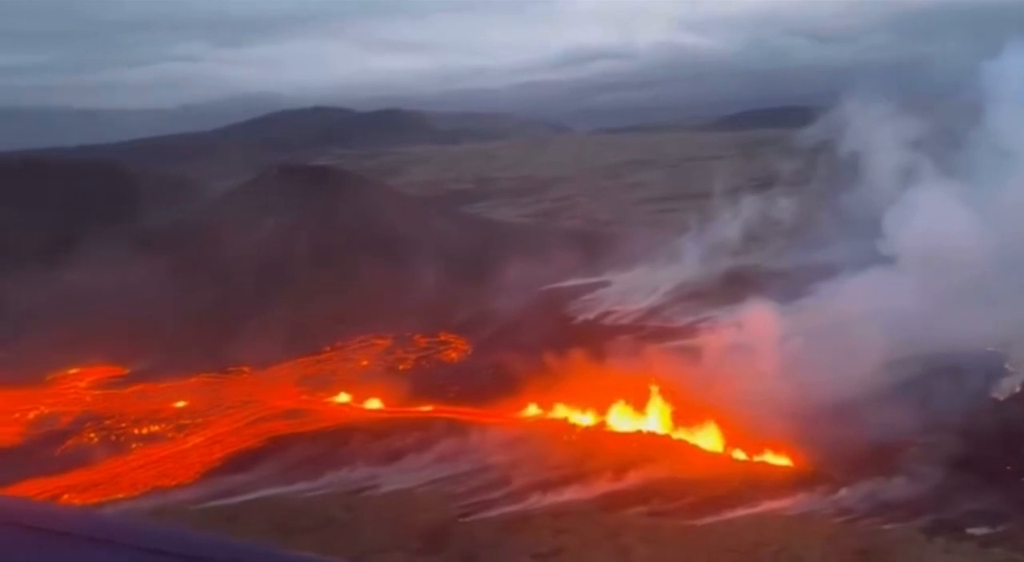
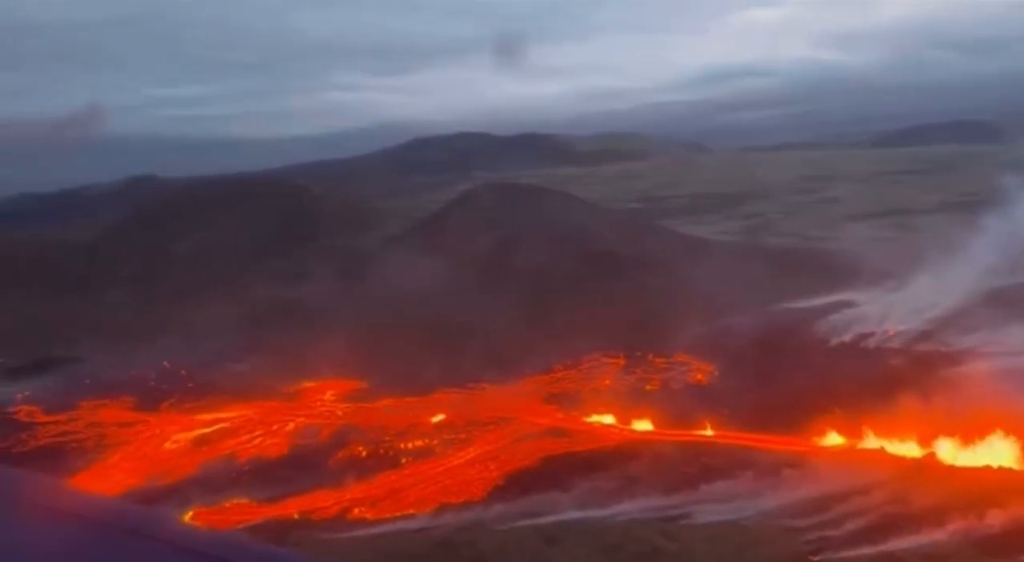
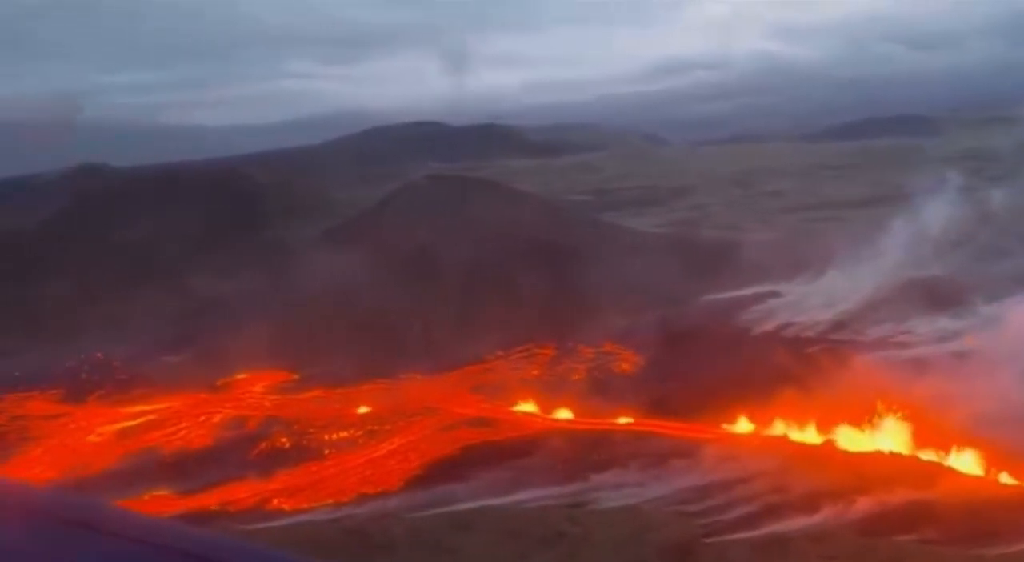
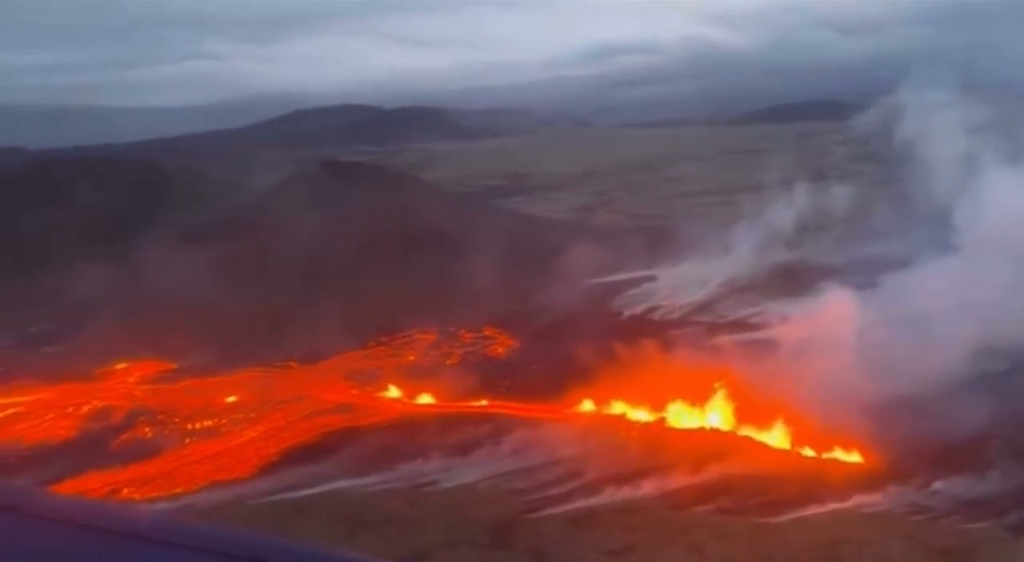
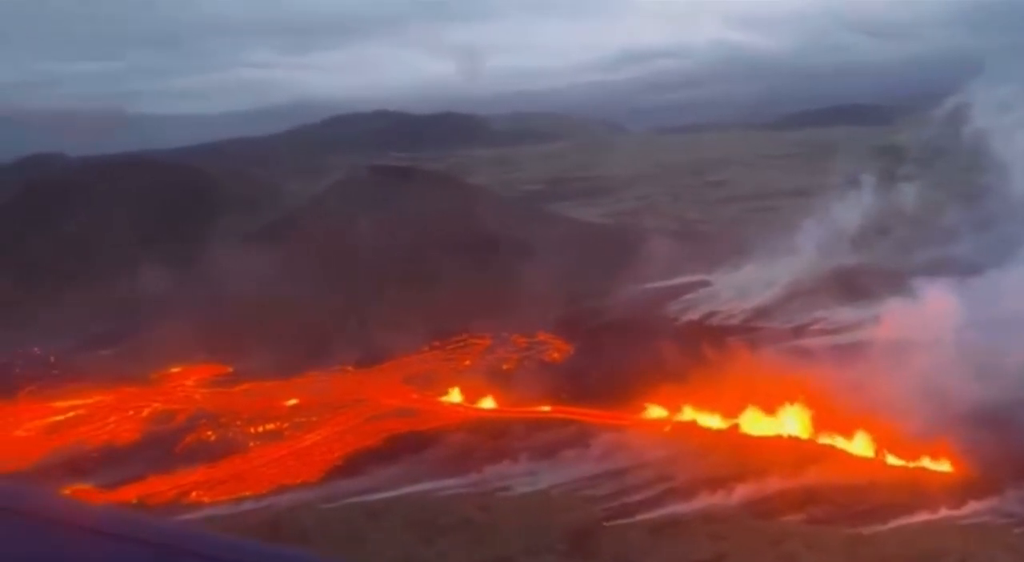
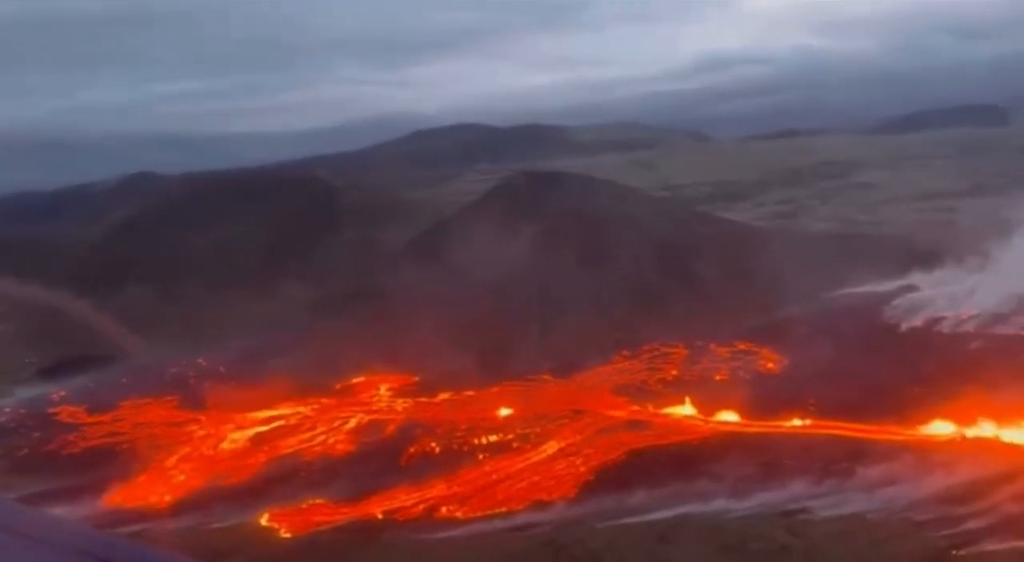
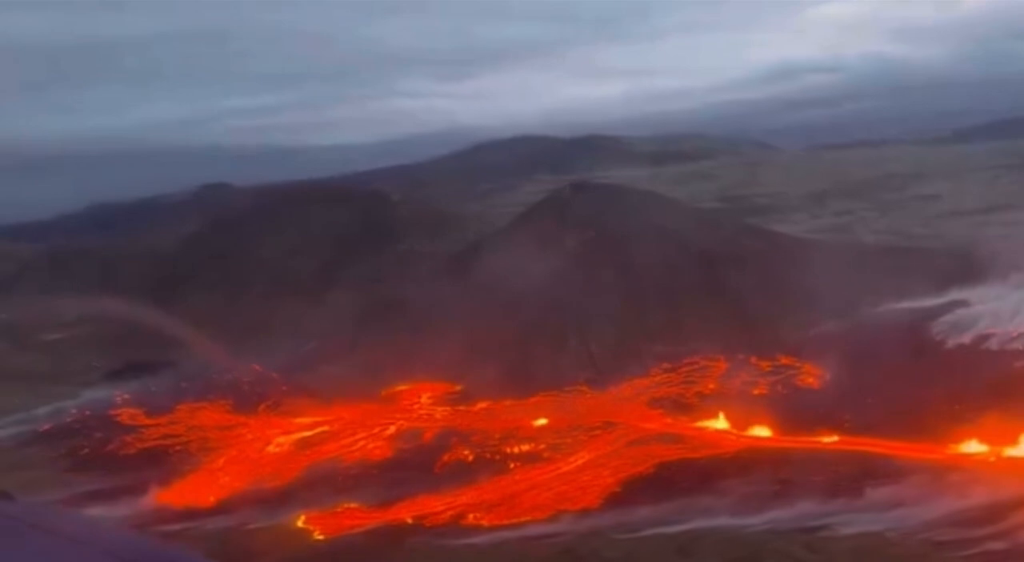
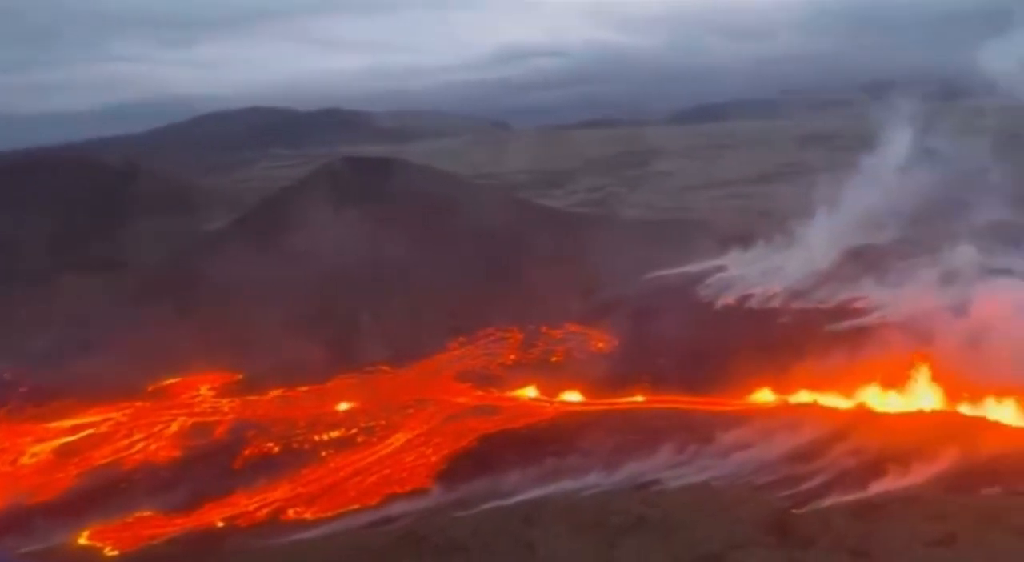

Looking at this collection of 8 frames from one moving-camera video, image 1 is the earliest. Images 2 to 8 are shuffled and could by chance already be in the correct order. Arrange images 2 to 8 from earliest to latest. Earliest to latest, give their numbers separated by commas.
4, 5, 3, 2, 7, 6, 8
